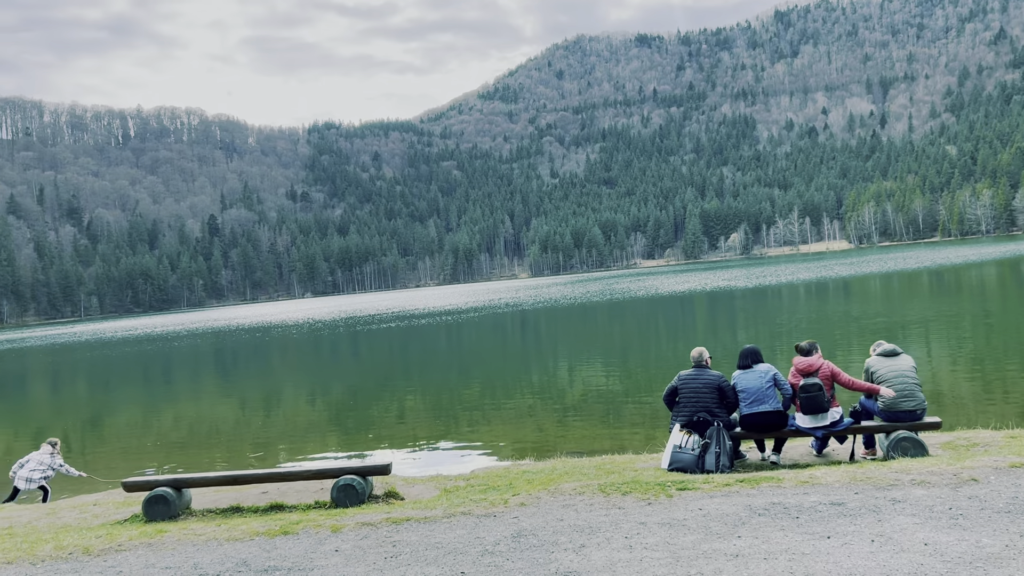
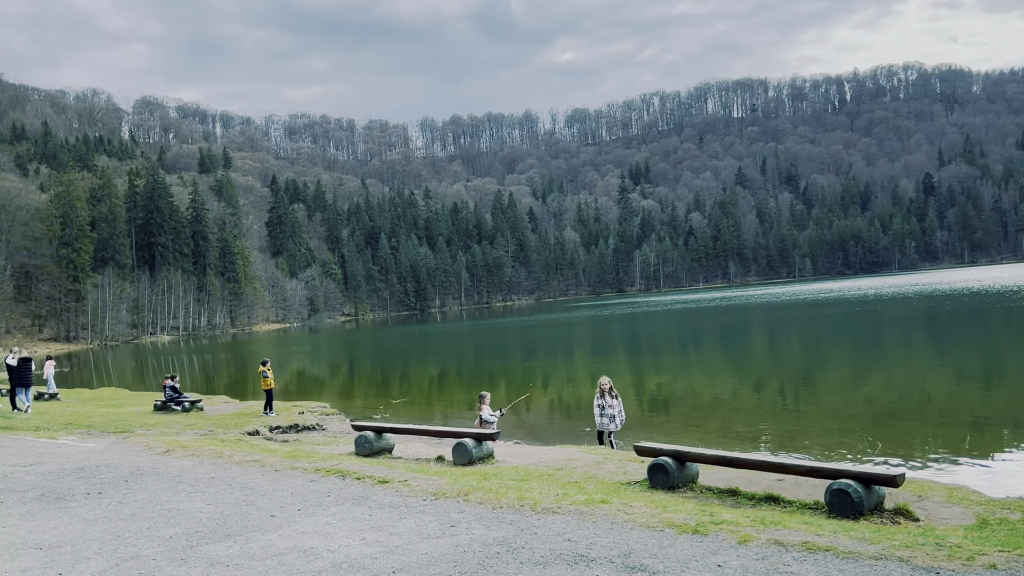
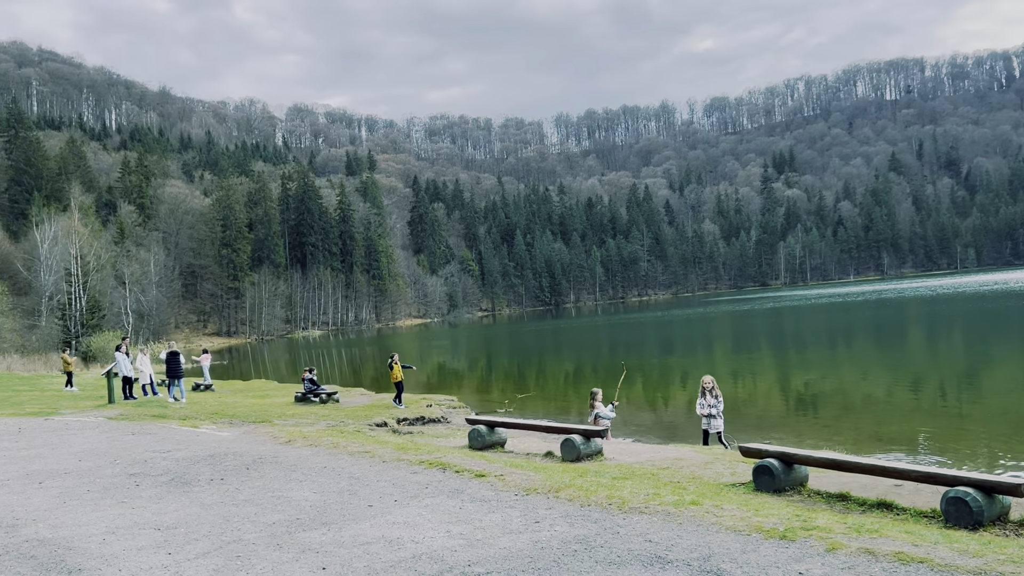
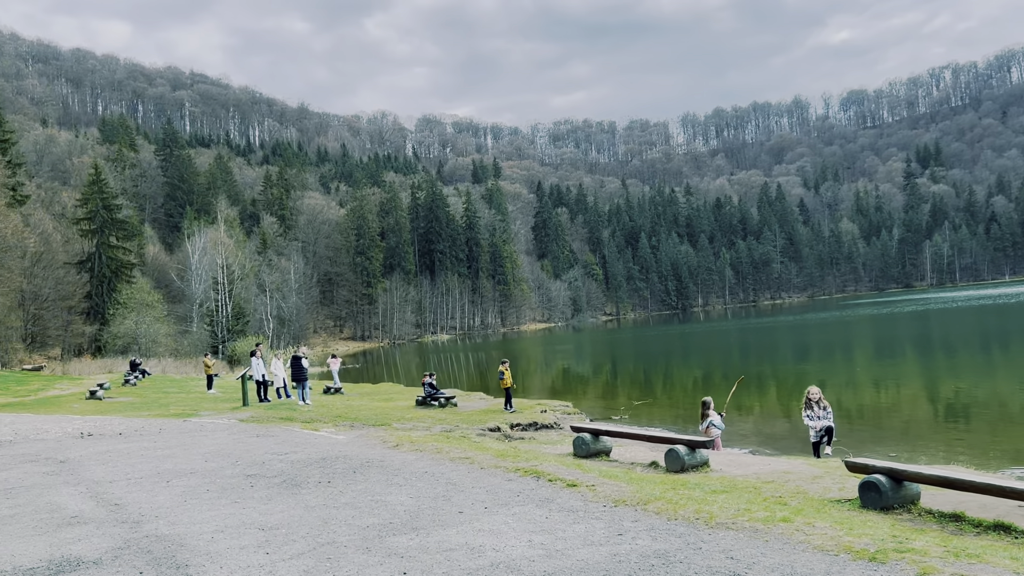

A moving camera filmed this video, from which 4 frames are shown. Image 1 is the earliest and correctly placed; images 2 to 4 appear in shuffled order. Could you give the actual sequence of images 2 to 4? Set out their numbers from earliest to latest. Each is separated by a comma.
2, 3, 4
